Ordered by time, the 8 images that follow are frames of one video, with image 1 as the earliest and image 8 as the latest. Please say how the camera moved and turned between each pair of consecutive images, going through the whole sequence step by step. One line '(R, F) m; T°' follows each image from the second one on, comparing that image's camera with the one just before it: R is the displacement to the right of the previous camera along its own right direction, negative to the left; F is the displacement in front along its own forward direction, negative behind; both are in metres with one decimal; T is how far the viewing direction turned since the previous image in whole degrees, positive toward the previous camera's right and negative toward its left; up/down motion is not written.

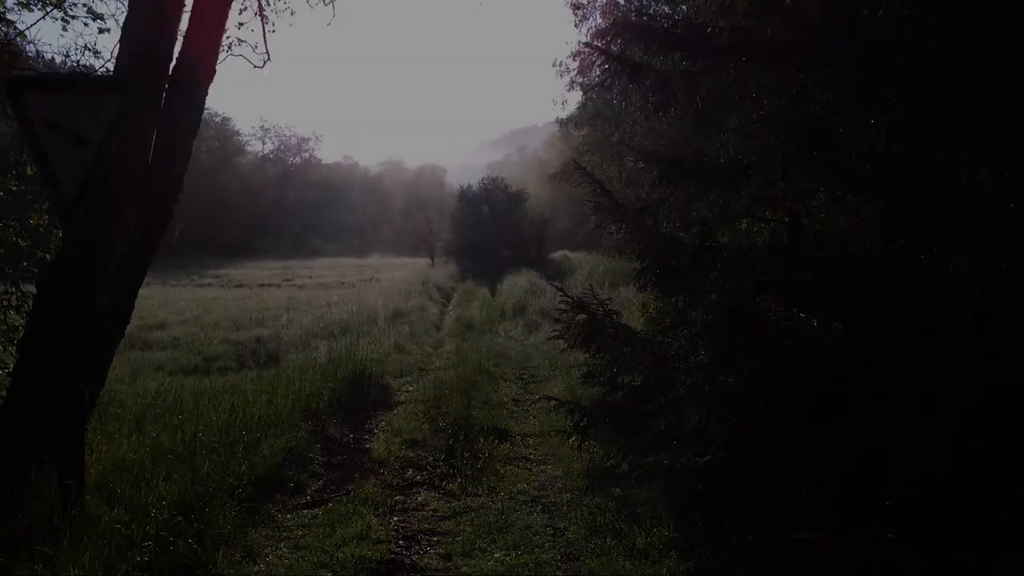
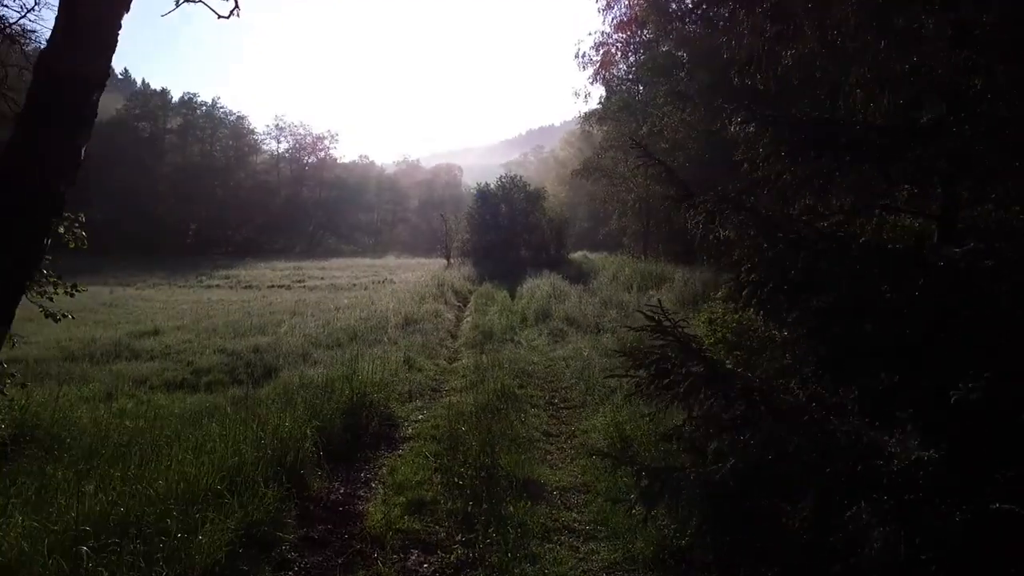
(-0.1, +1.4) m; -1°
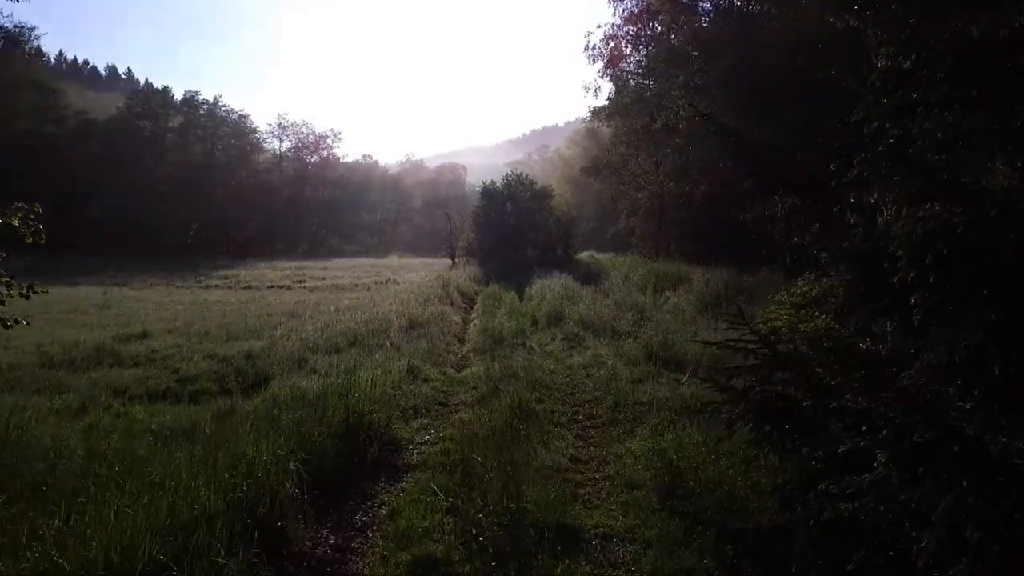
(-0.1, +1.0) m; 0°
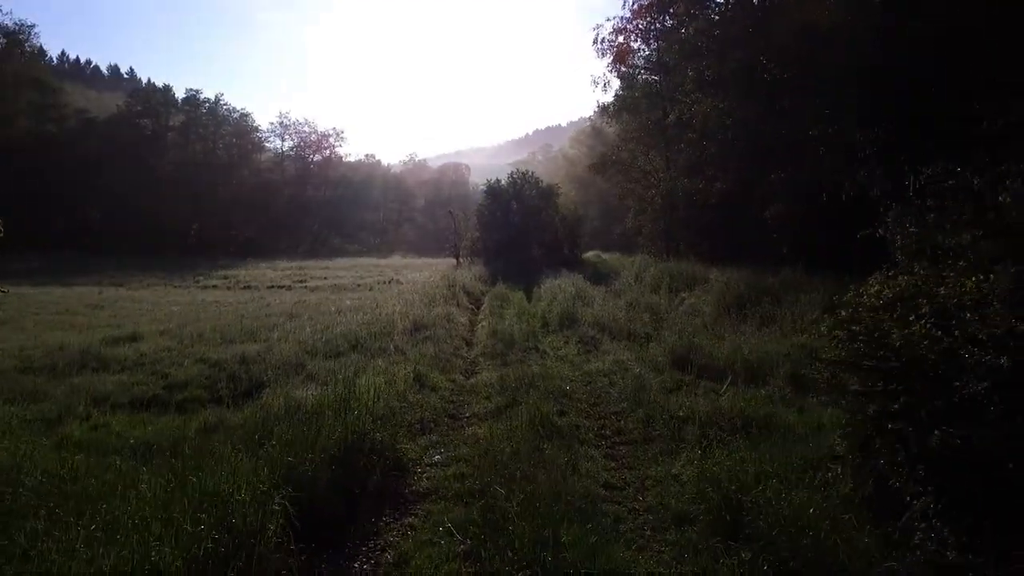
(-0.1, +0.8) m; 0°
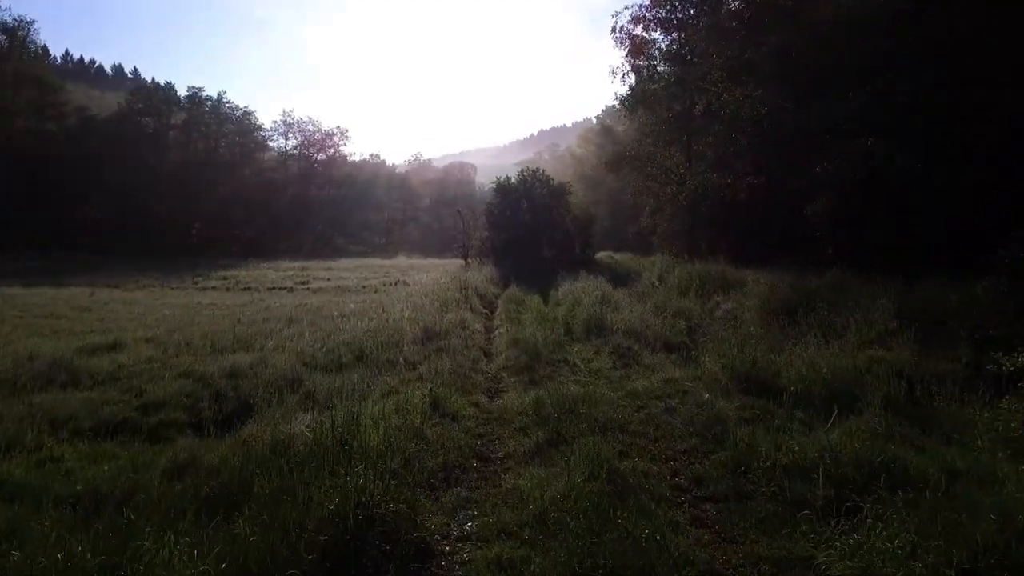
(-0.3, +1.4) m; 0°
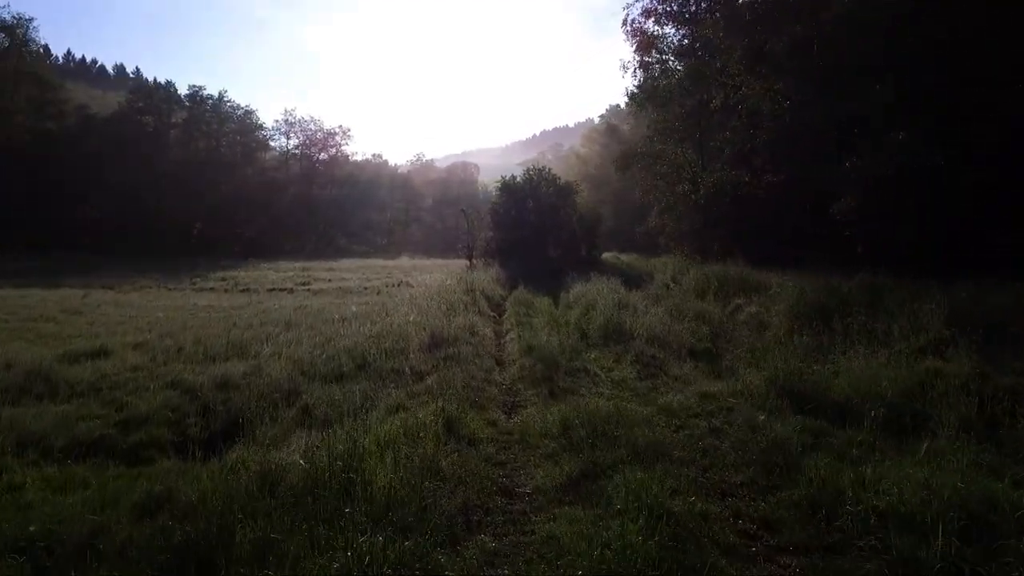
(-0.2, +0.8) m; 0°
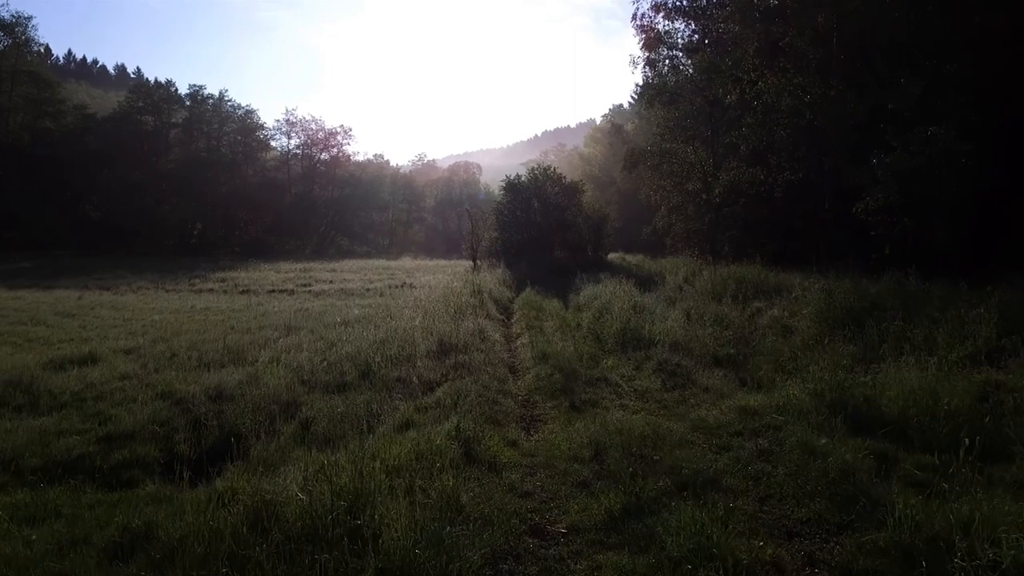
(-0.2, +0.7) m; 0°
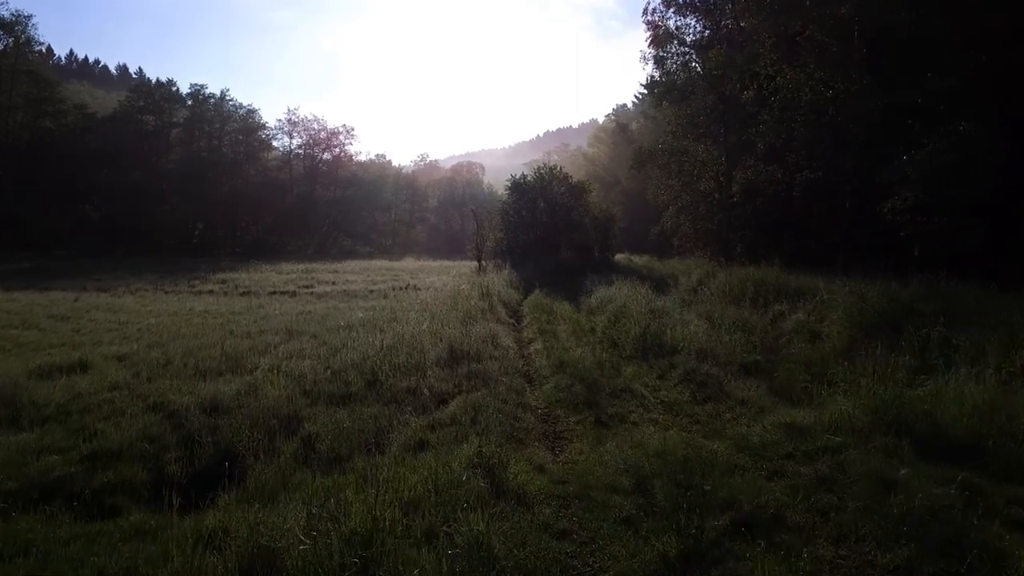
(-0.2, +0.6) m; 0°
